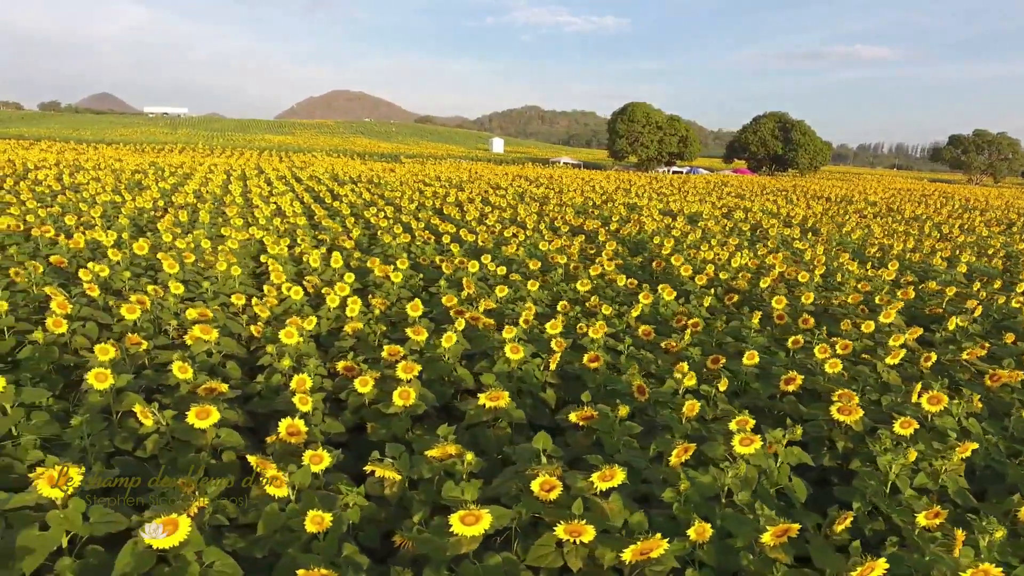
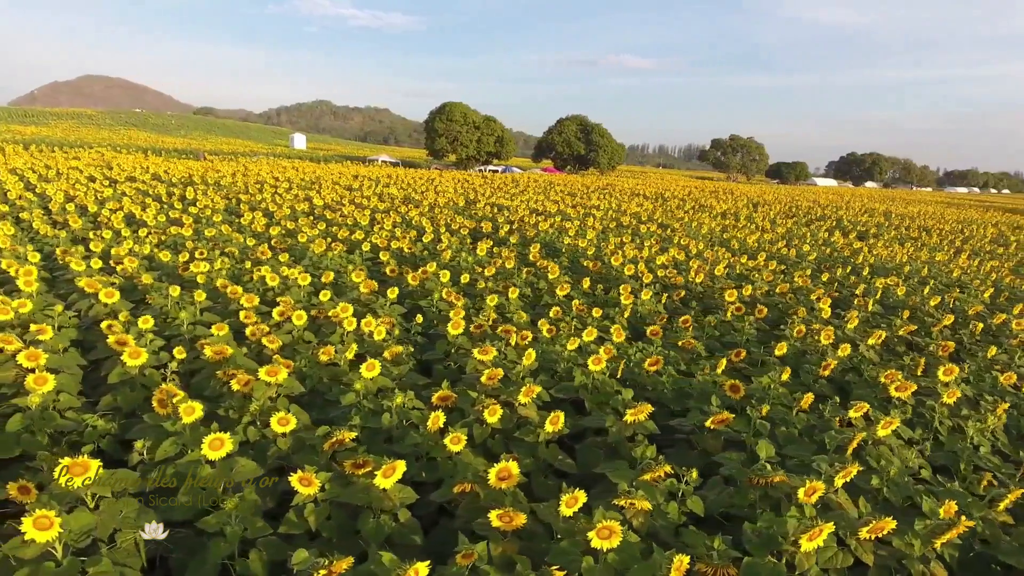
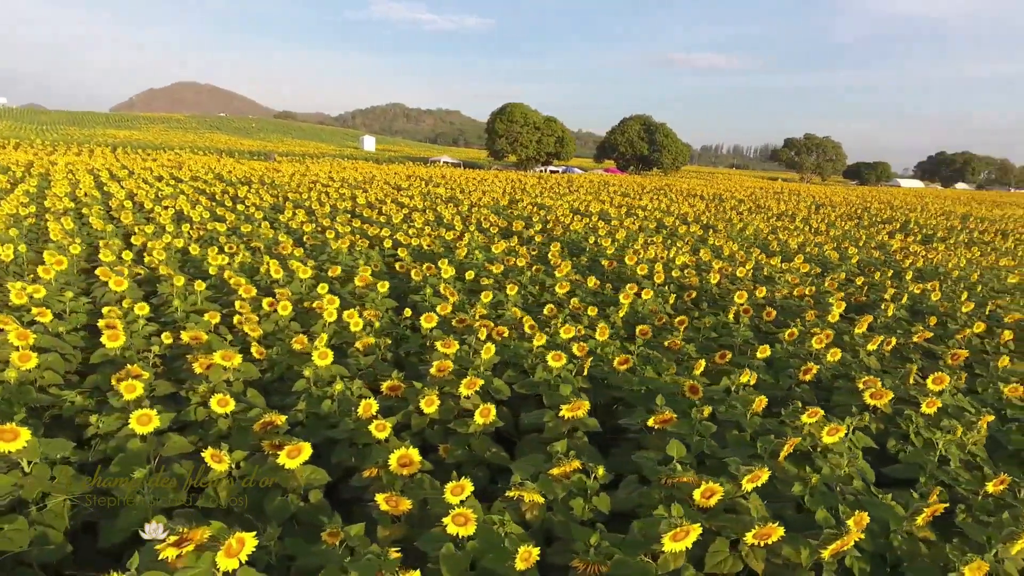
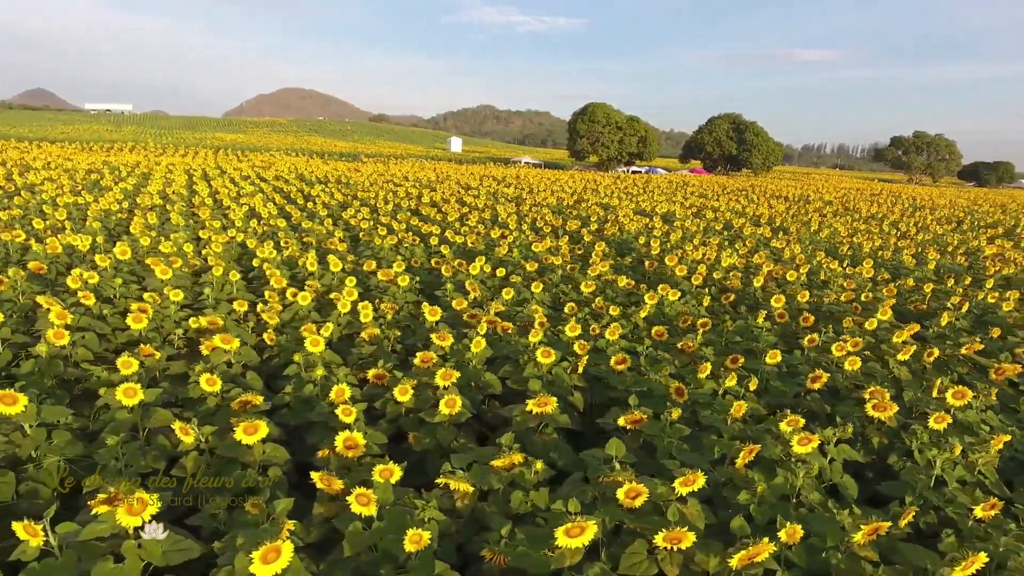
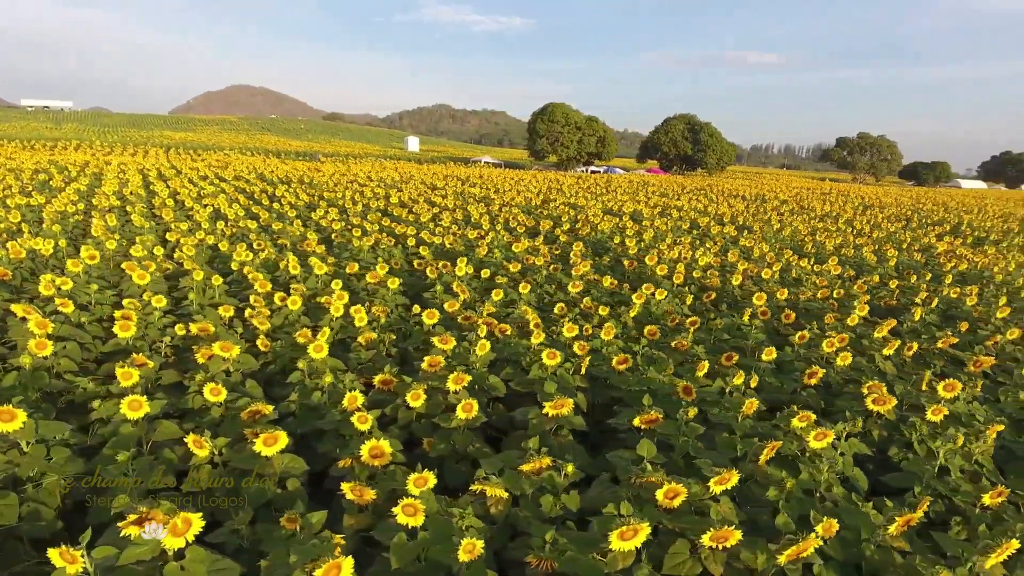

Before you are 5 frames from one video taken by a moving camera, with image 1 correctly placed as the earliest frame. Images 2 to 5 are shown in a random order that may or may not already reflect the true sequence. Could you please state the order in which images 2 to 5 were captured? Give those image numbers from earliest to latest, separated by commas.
4, 5, 3, 2
